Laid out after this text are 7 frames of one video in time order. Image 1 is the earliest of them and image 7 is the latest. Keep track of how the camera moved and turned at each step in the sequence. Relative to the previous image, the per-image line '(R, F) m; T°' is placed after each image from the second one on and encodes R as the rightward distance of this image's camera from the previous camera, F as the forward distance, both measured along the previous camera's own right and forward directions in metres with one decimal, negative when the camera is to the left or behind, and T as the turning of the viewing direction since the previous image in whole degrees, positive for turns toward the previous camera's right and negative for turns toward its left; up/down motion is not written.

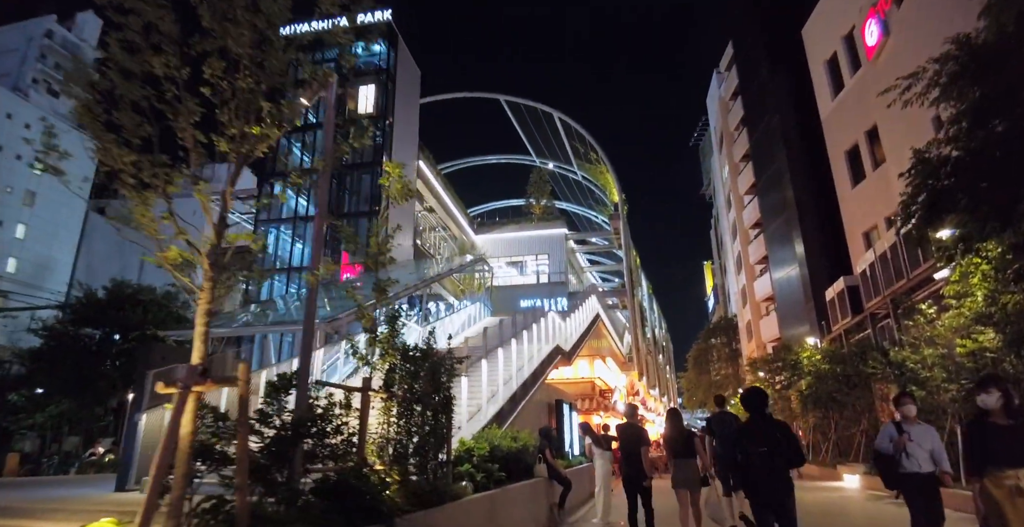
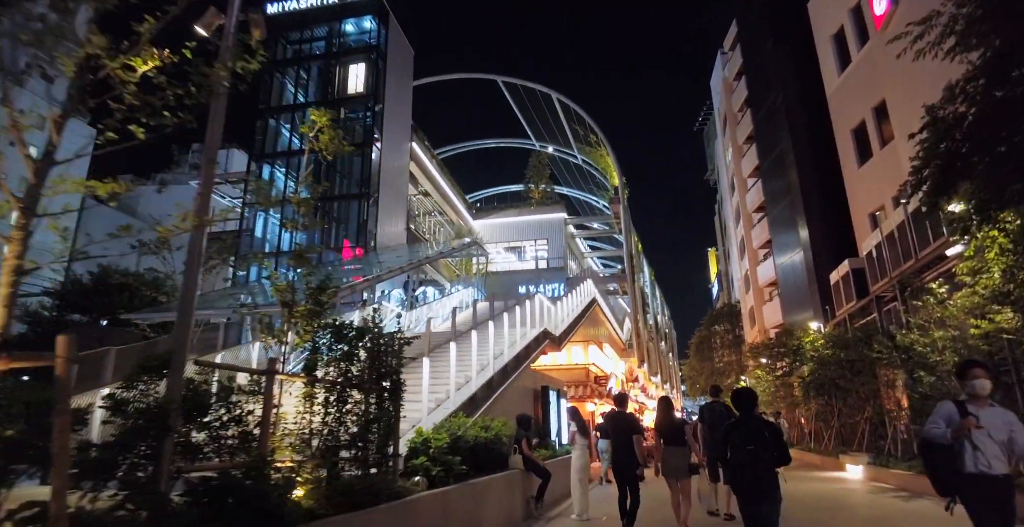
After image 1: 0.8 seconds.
(+0.5, +0.7) m; 0°
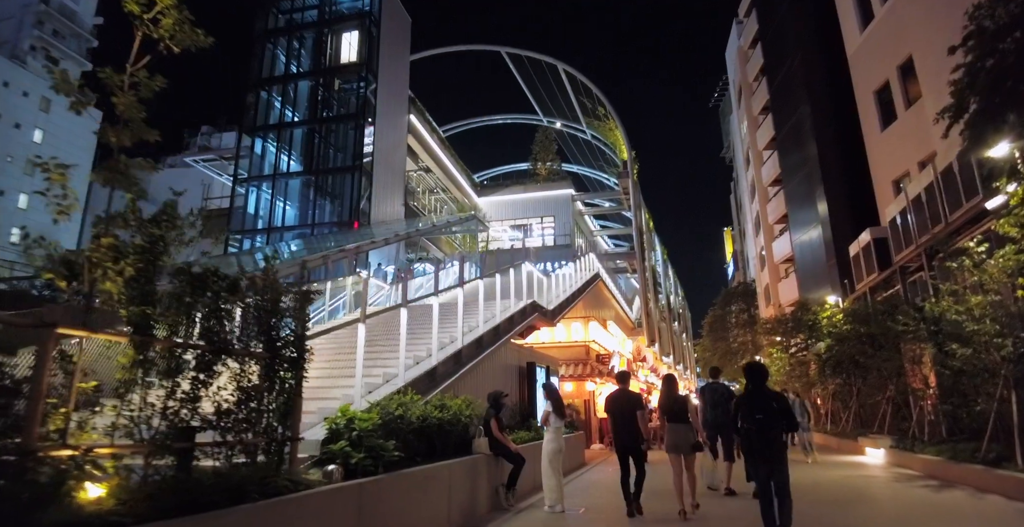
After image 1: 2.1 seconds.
(+0.7, +1.1) m; -2°
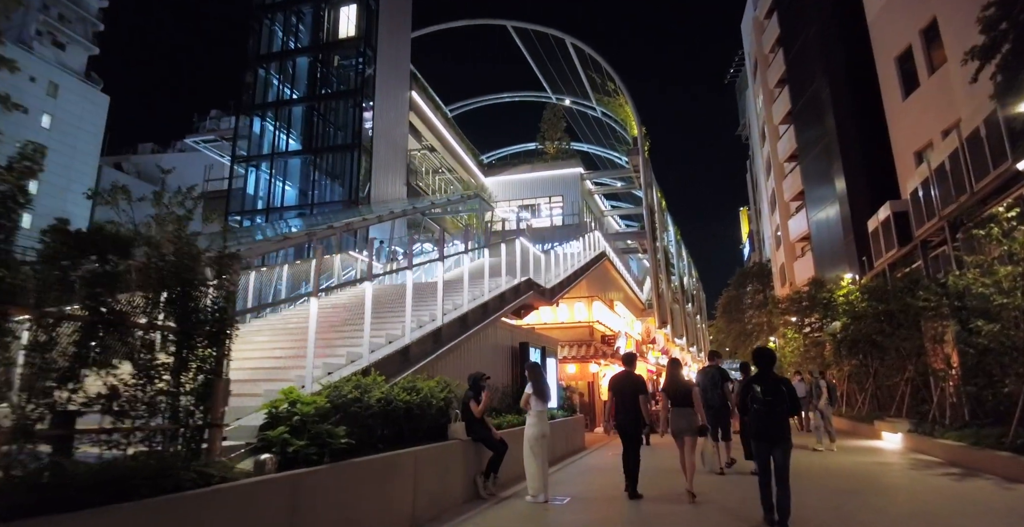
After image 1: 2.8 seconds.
(+0.4, +0.6) m; -2°
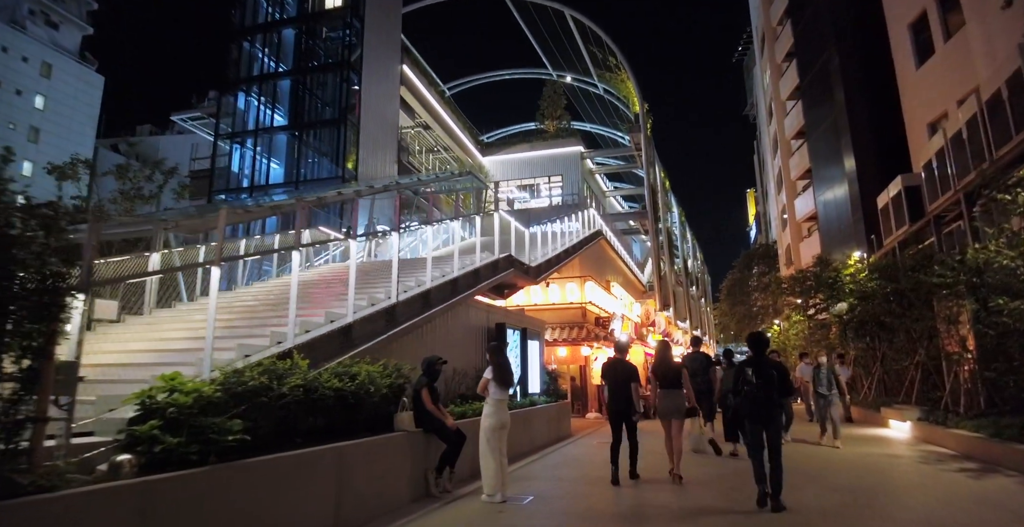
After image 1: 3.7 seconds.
(+0.5, +0.8) m; -1°
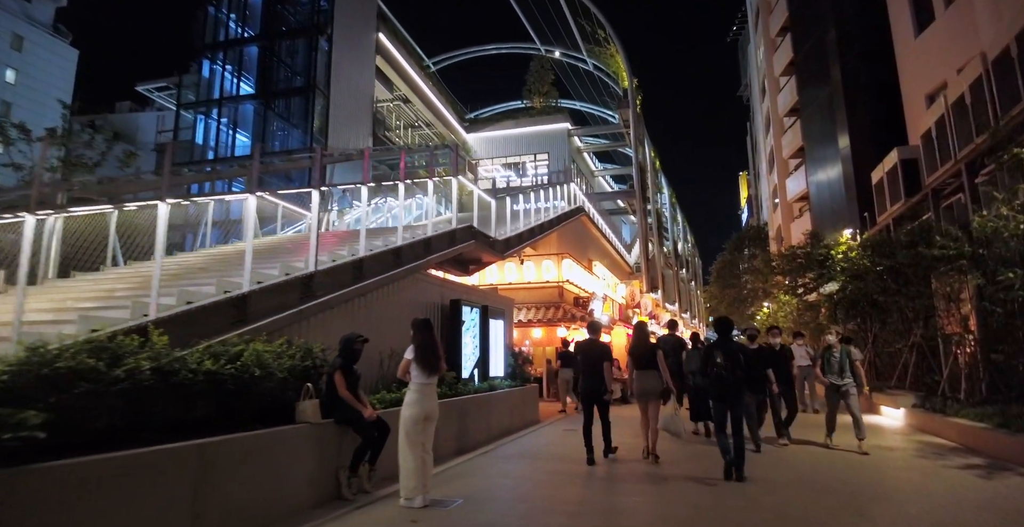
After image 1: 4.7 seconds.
(+0.6, +1.0) m; +1°
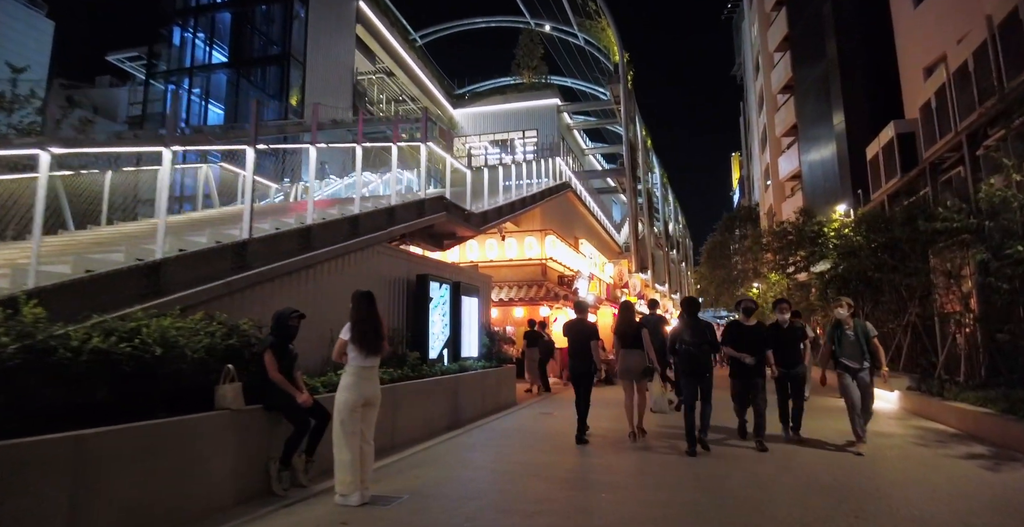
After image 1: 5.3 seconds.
(+0.3, +0.6) m; +1°
